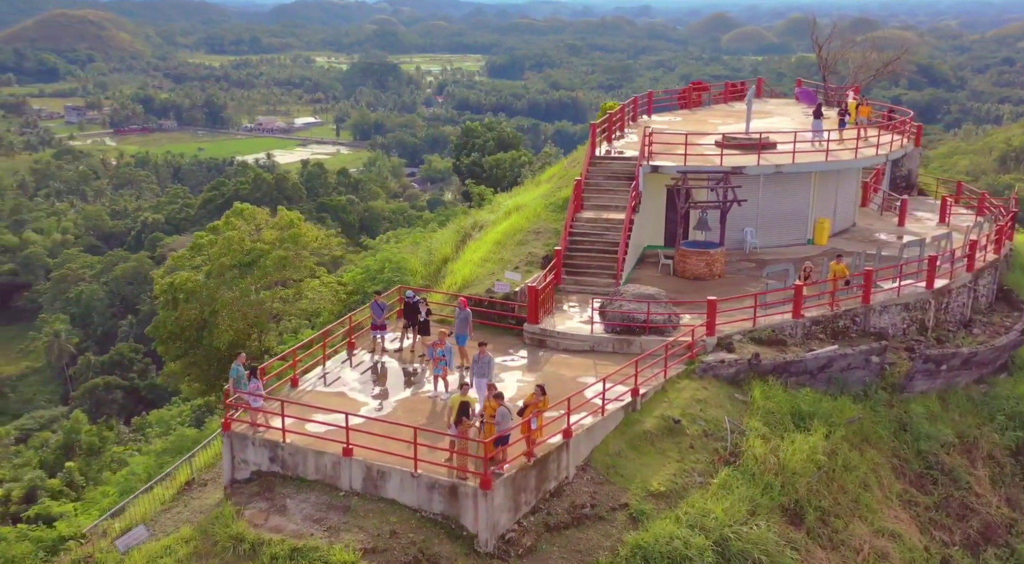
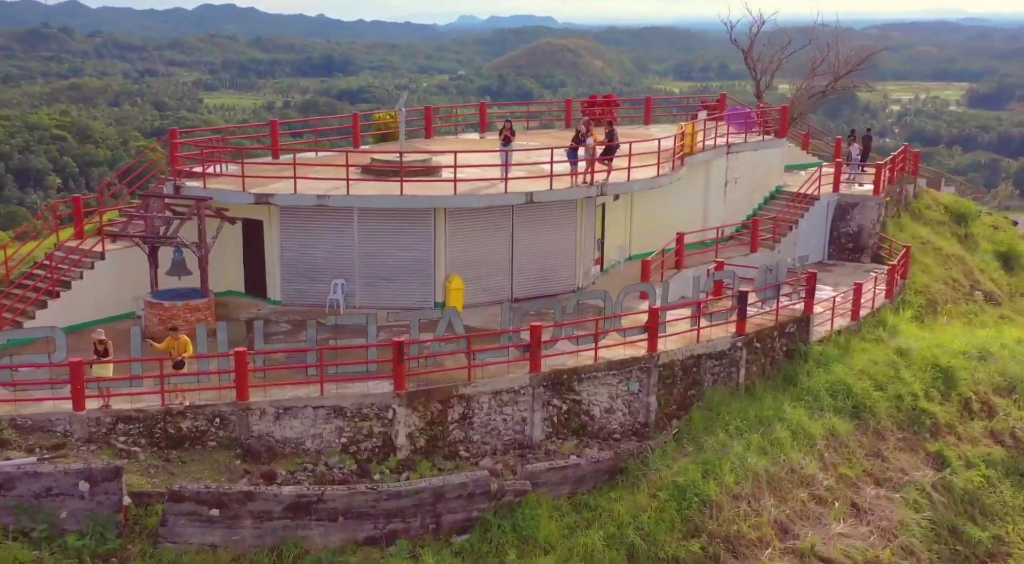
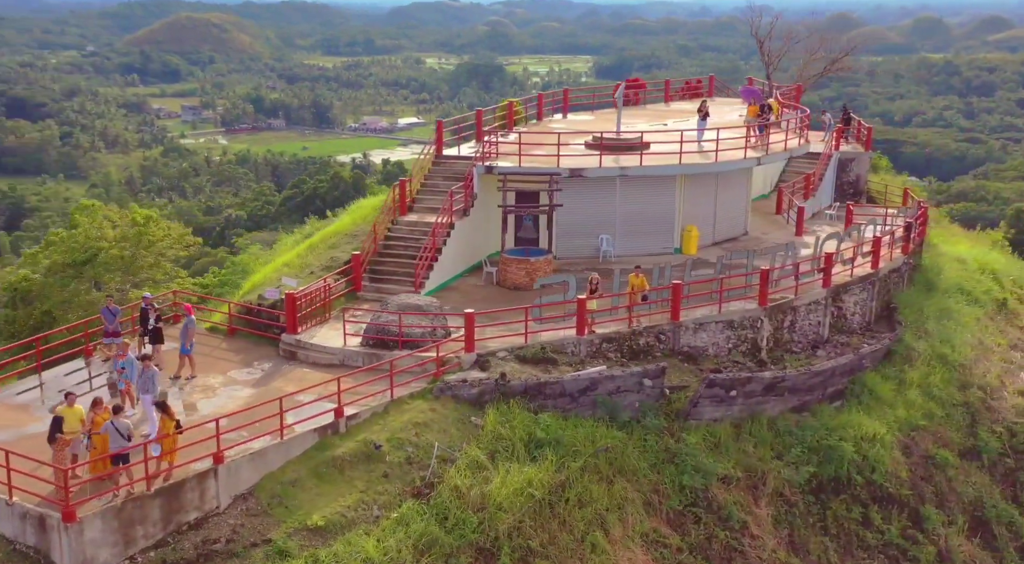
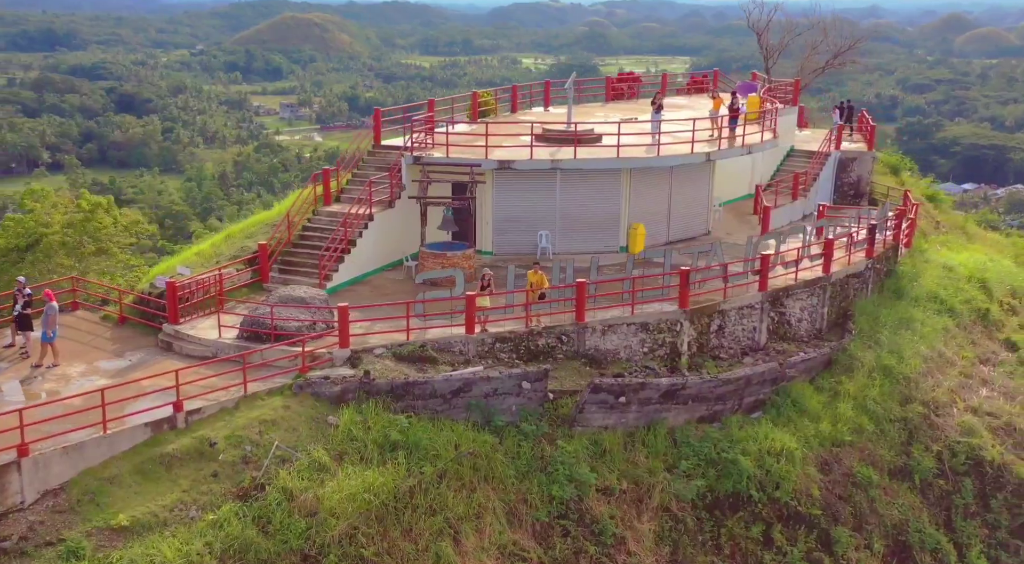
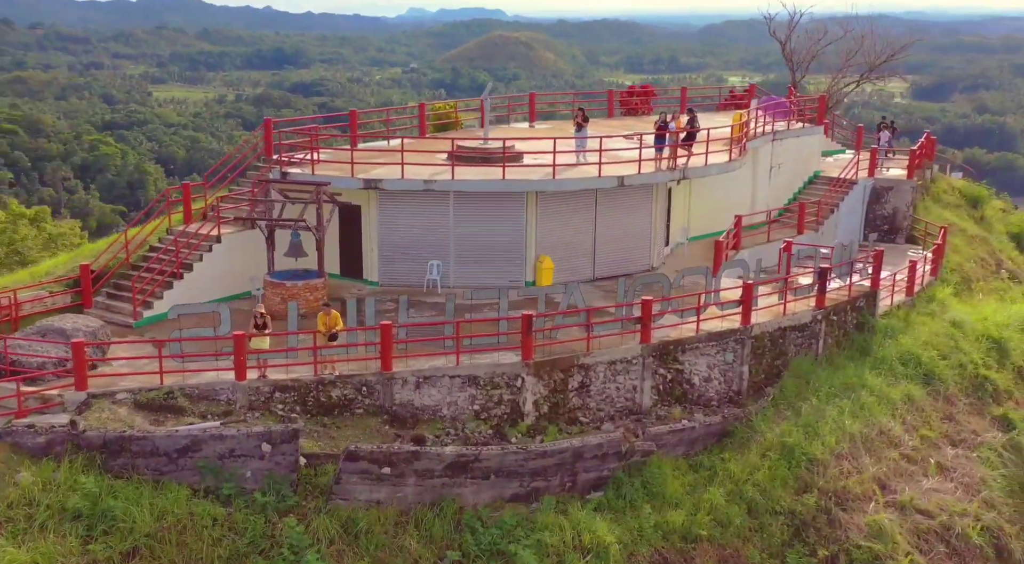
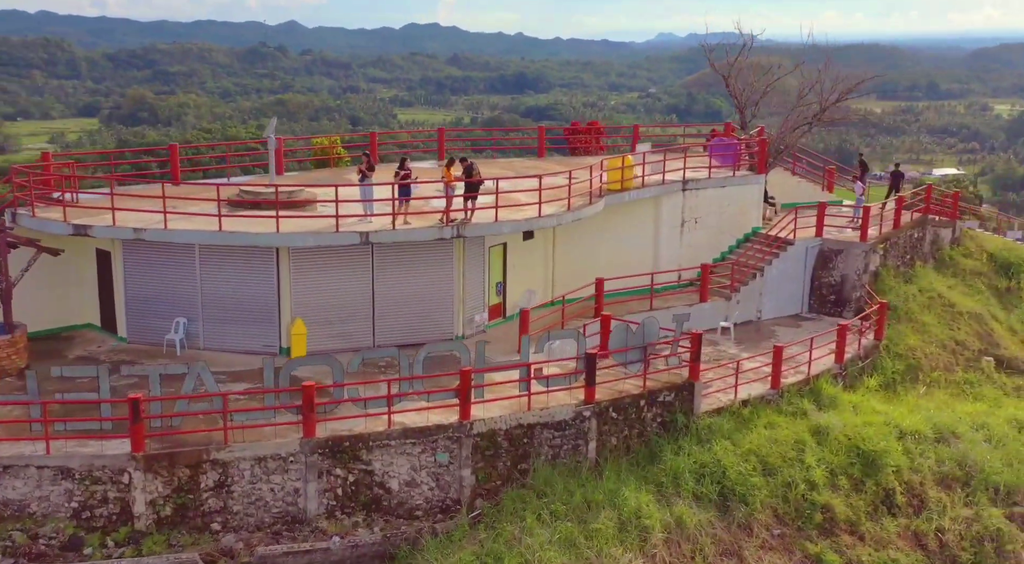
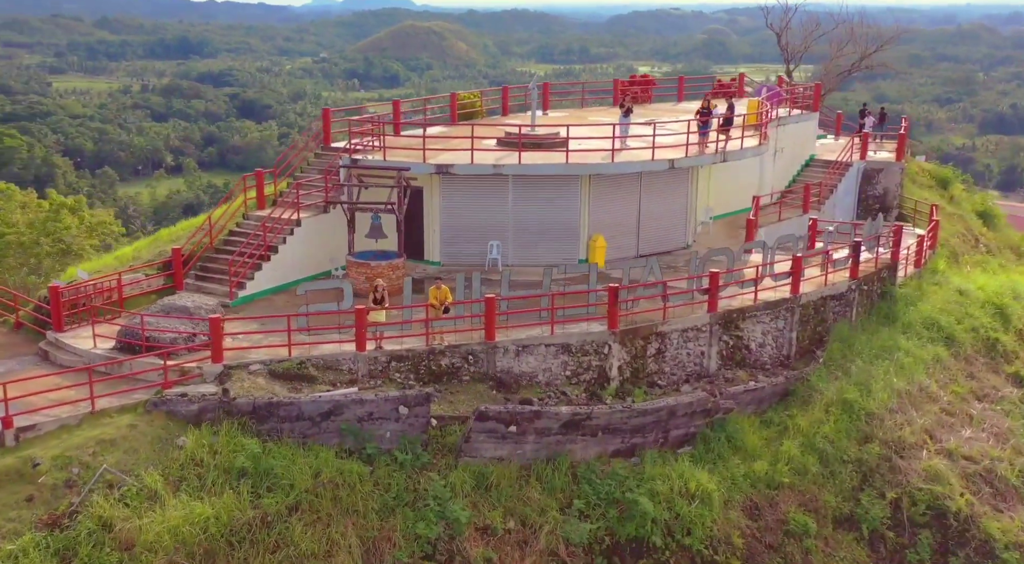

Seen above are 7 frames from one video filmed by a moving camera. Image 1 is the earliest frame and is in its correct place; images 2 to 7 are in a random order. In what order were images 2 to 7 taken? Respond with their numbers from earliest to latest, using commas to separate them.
3, 4, 7, 5, 2, 6
